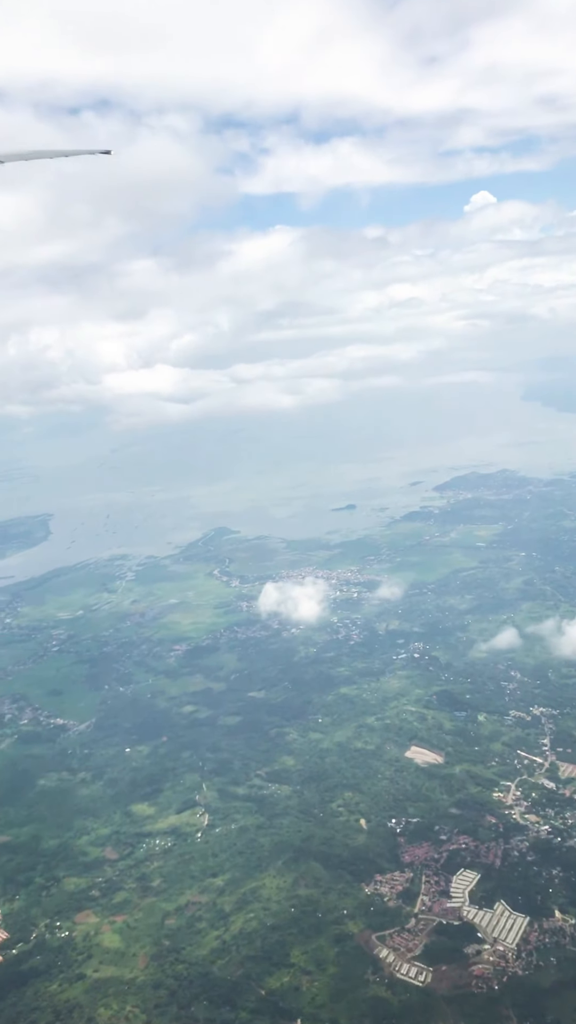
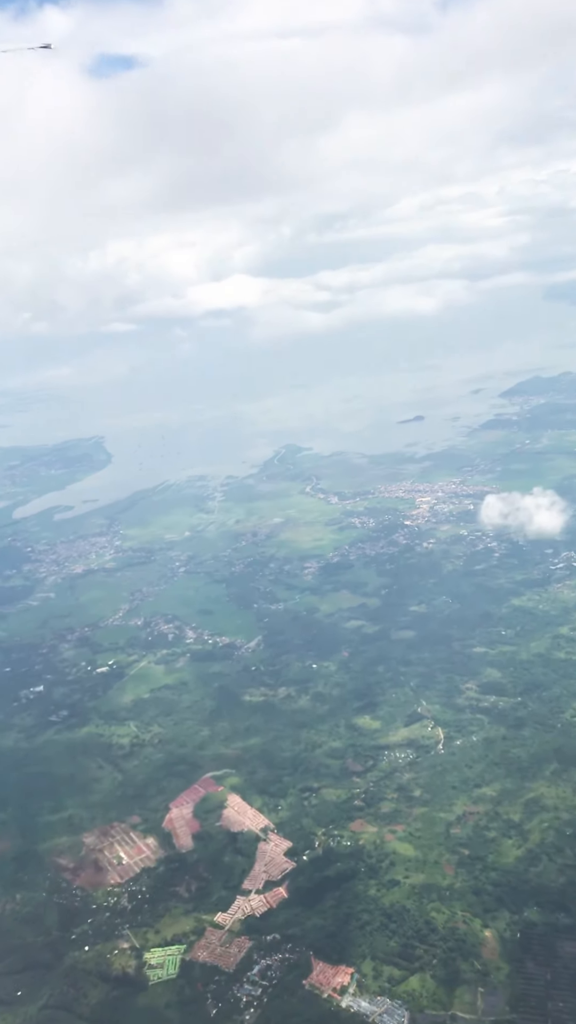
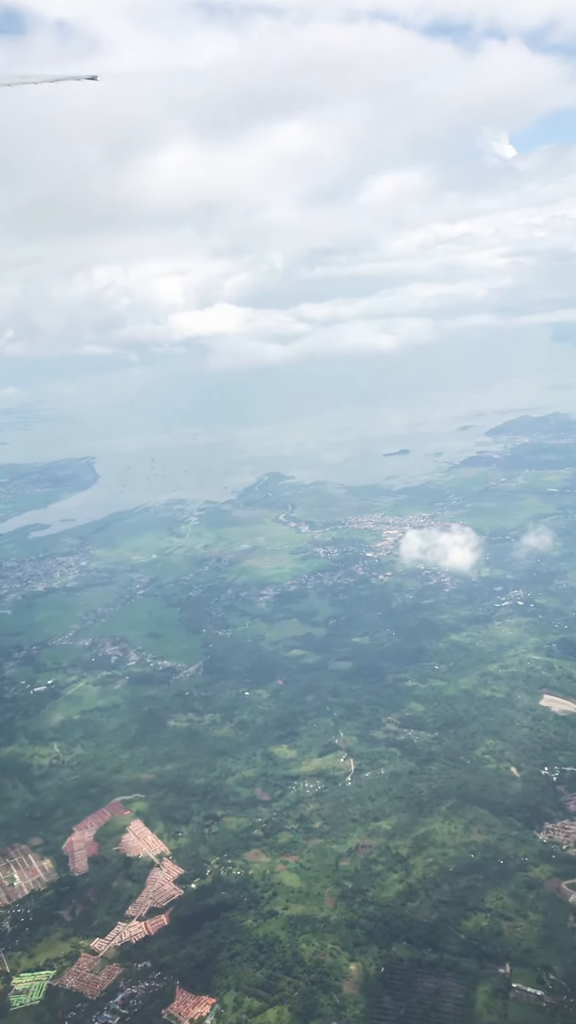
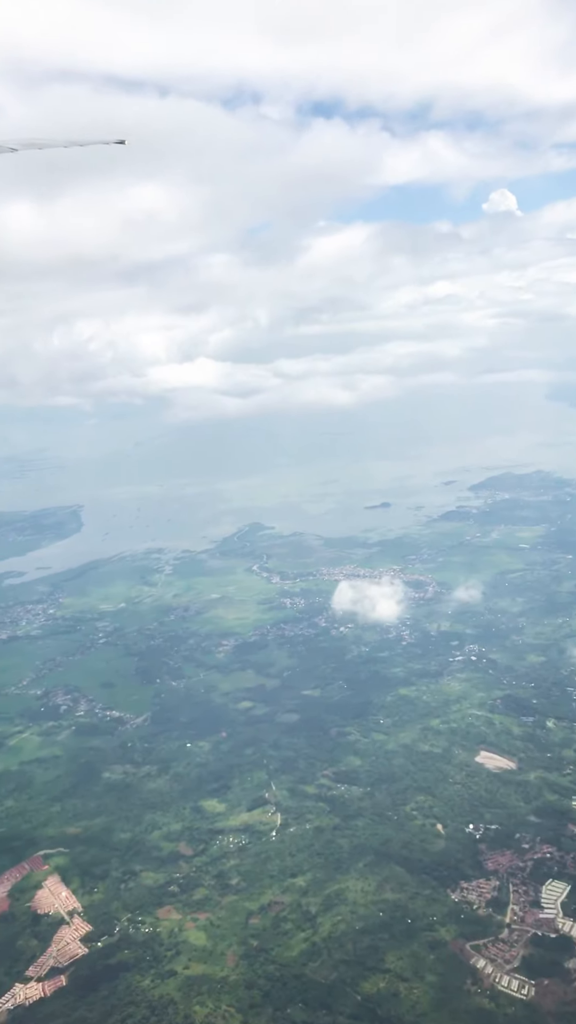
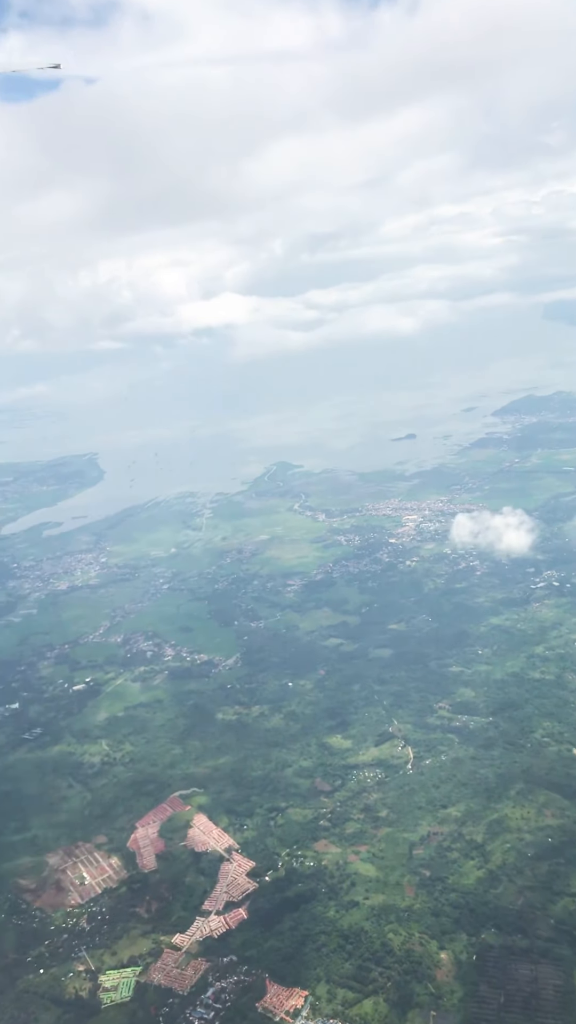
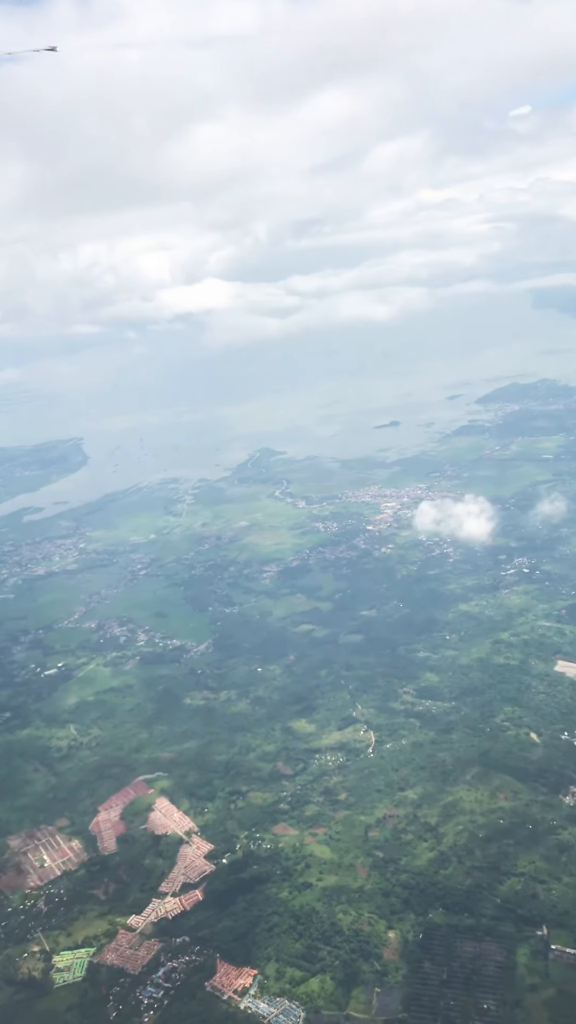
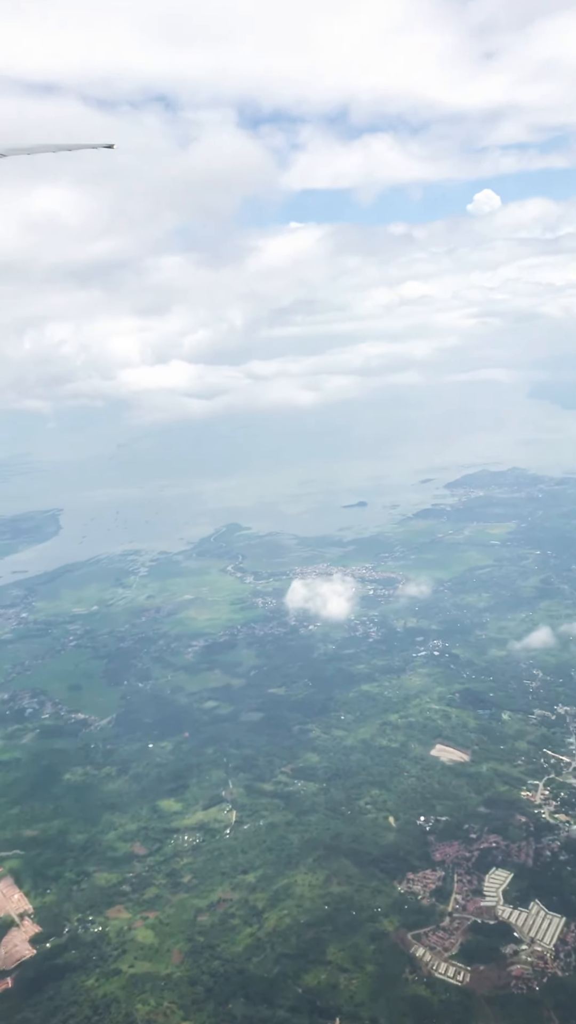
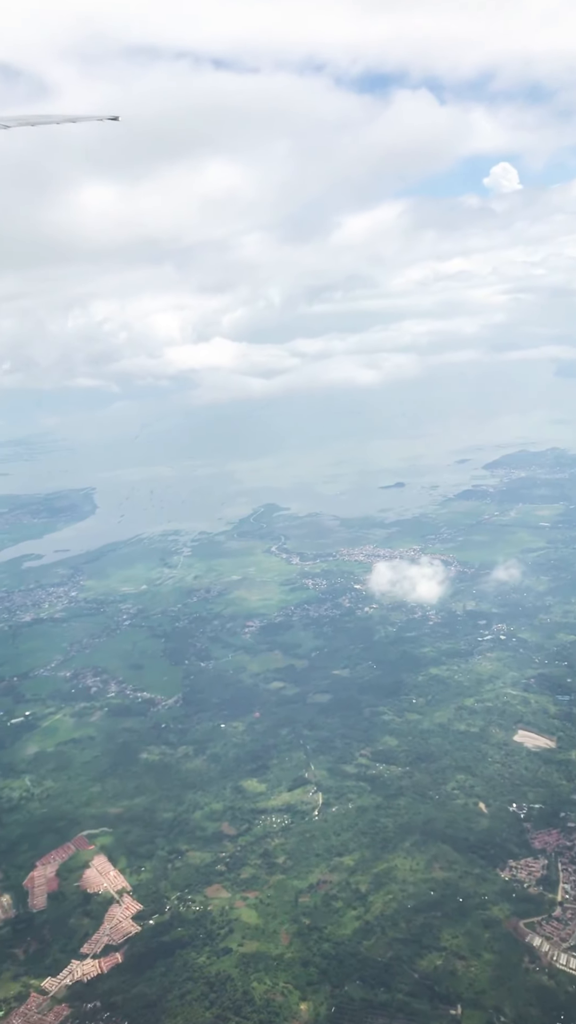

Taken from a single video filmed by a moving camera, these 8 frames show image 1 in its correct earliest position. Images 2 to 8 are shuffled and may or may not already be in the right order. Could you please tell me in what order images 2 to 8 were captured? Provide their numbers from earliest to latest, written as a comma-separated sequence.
7, 4, 8, 3, 6, 5, 2
